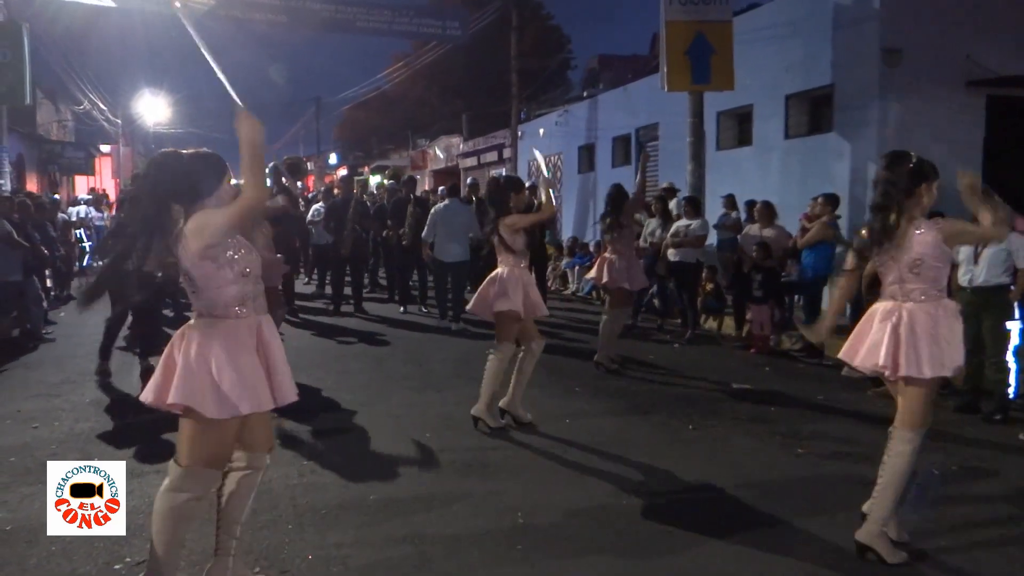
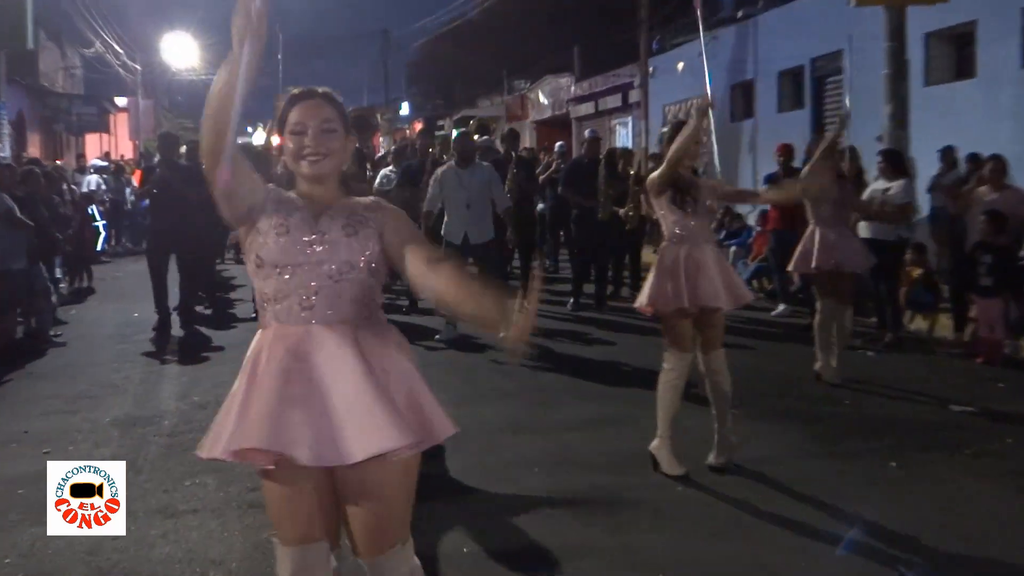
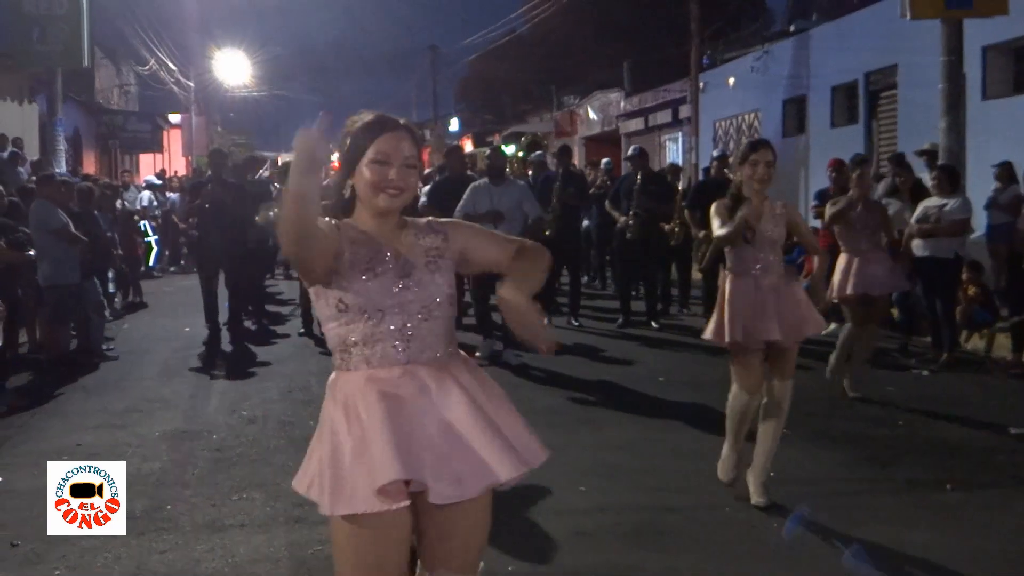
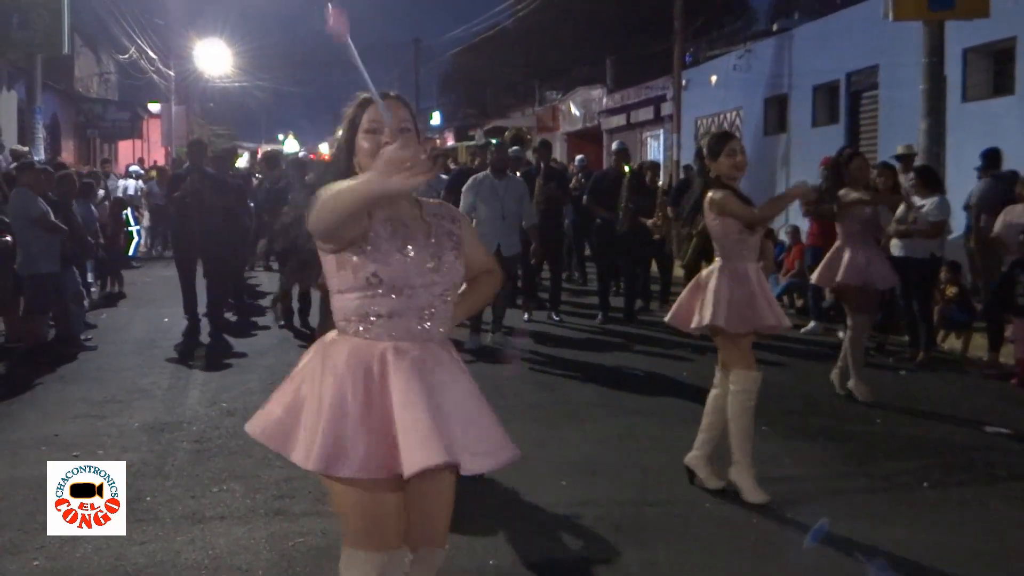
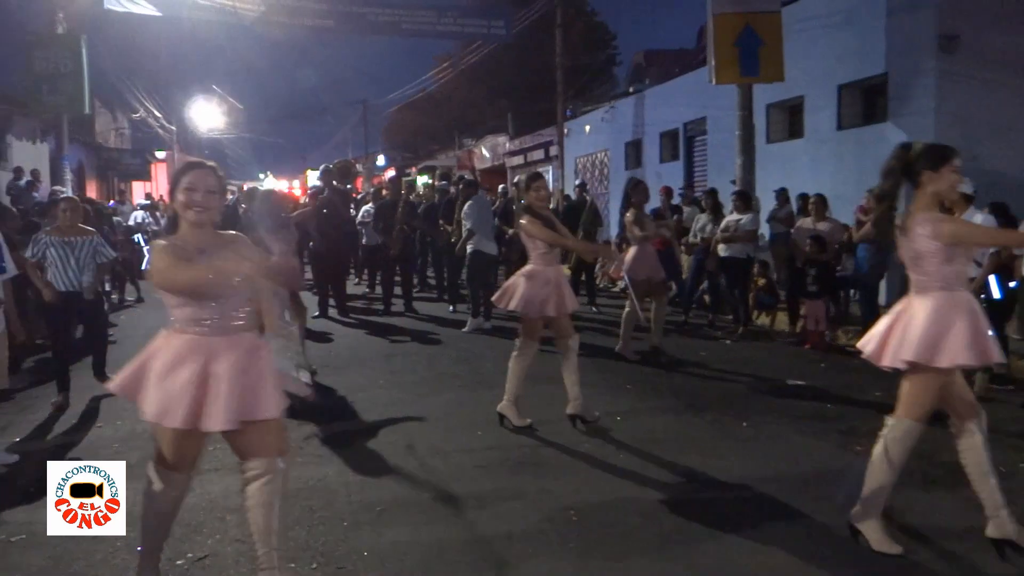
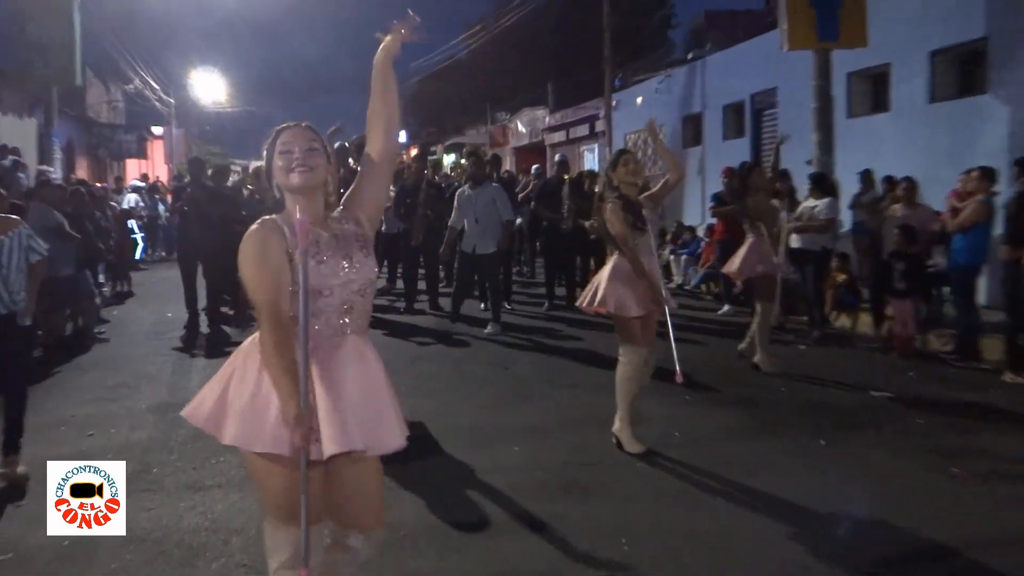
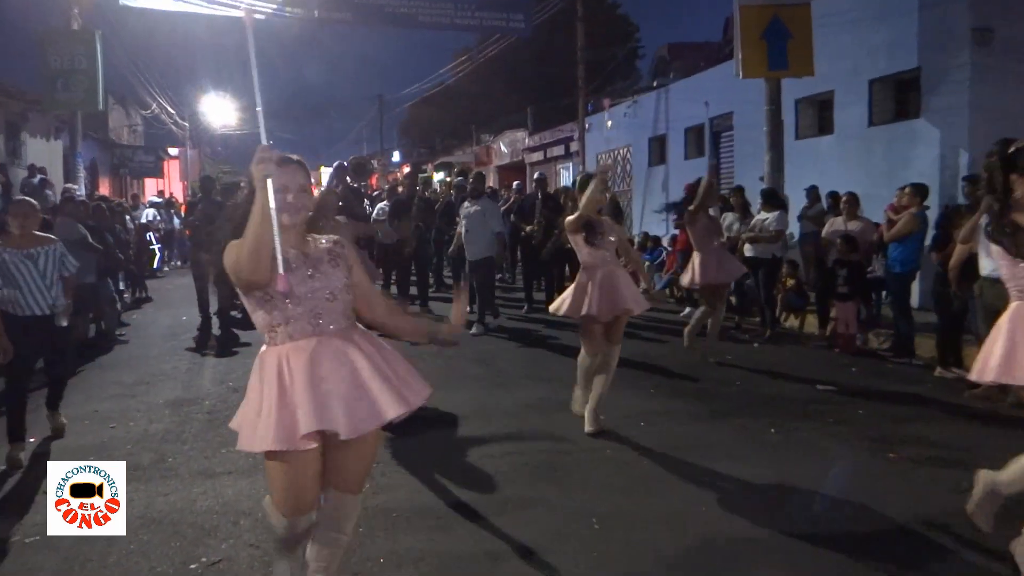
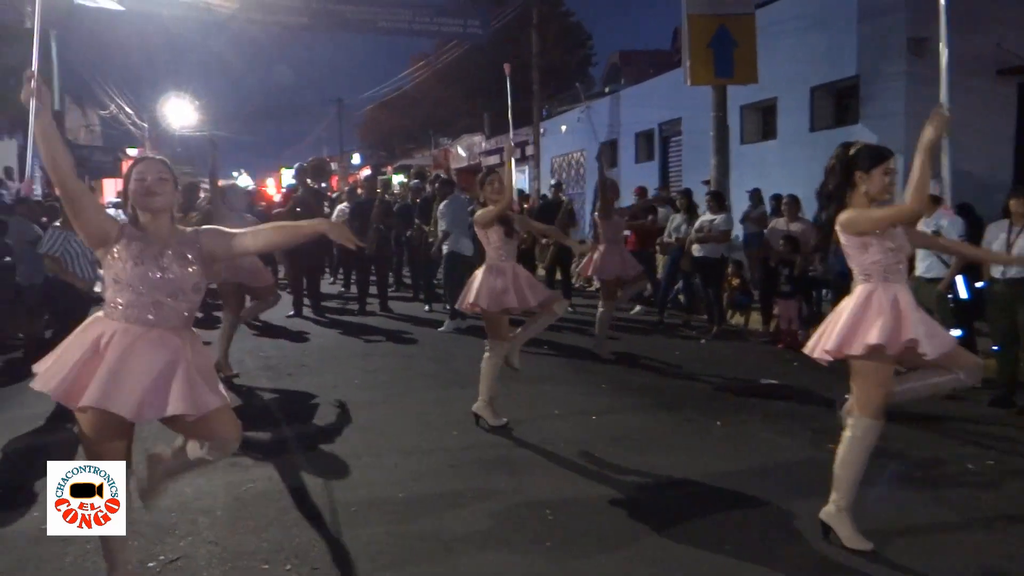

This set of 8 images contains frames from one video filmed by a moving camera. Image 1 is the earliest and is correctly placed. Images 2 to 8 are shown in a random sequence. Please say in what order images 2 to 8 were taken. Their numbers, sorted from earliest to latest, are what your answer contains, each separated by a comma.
8, 5, 7, 6, 2, 4, 3
